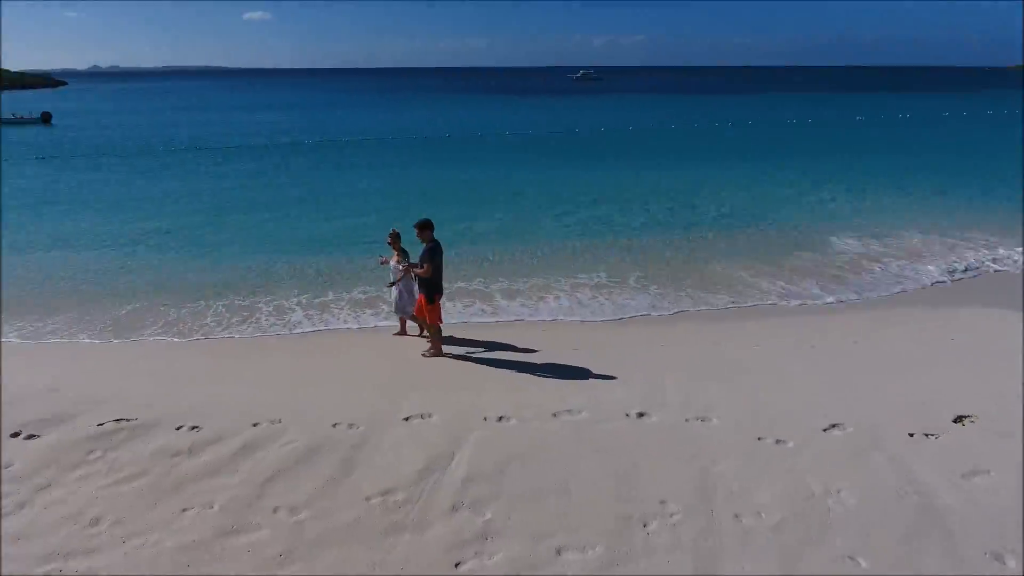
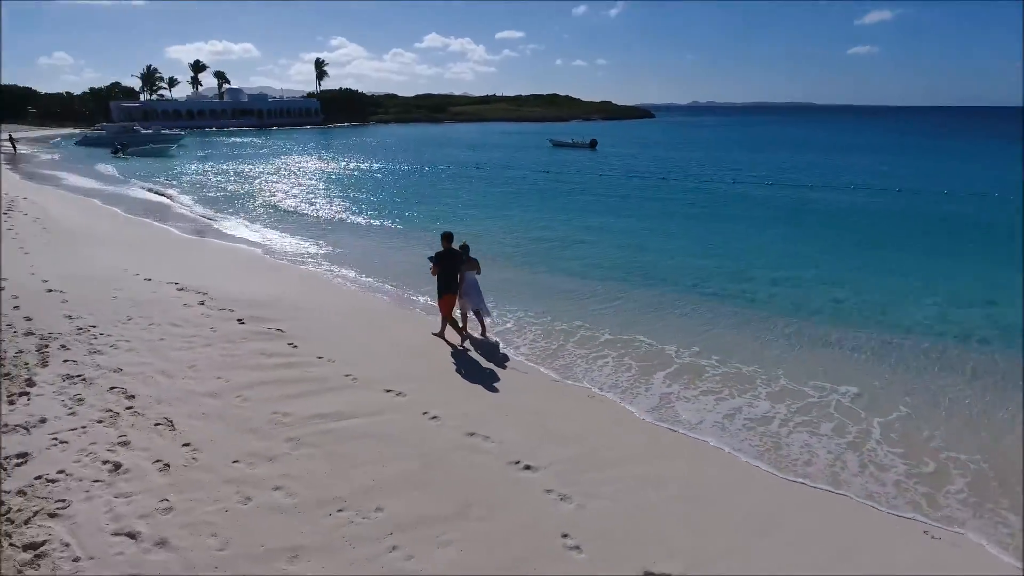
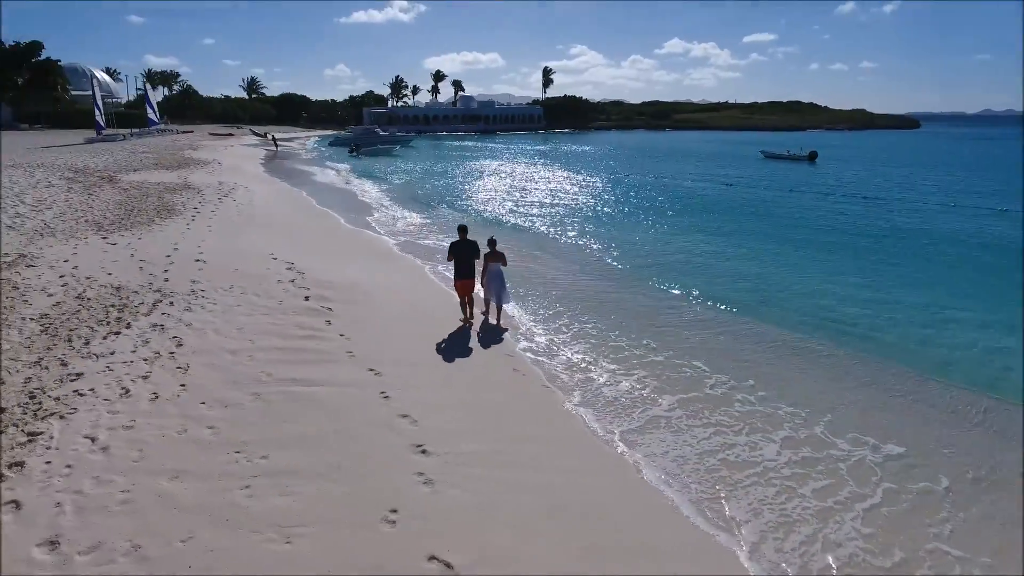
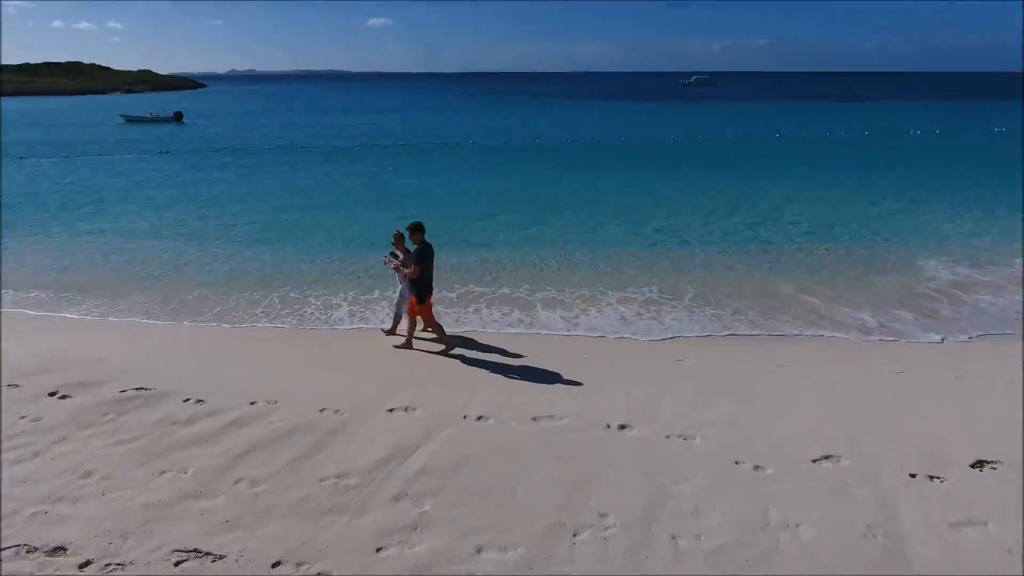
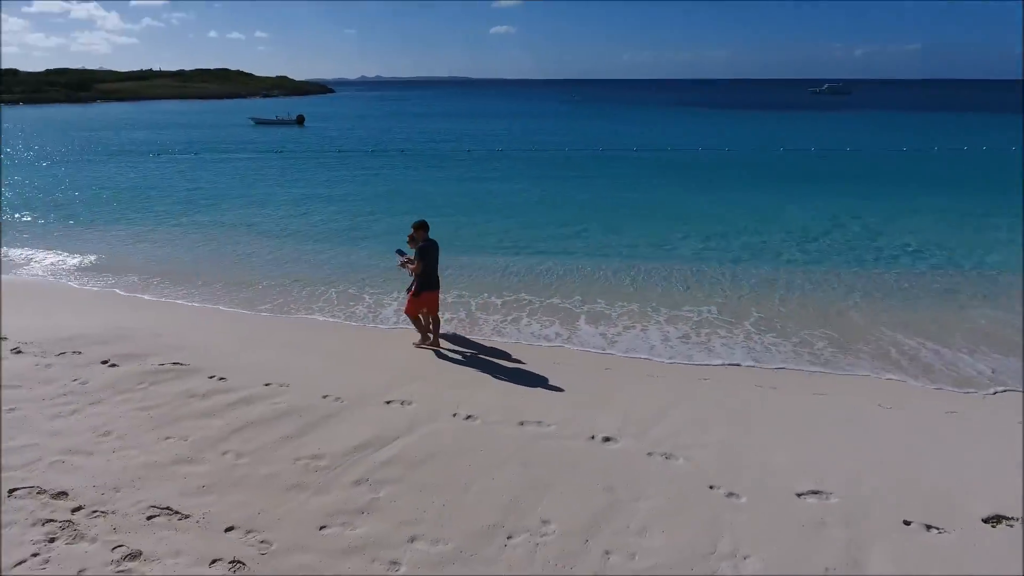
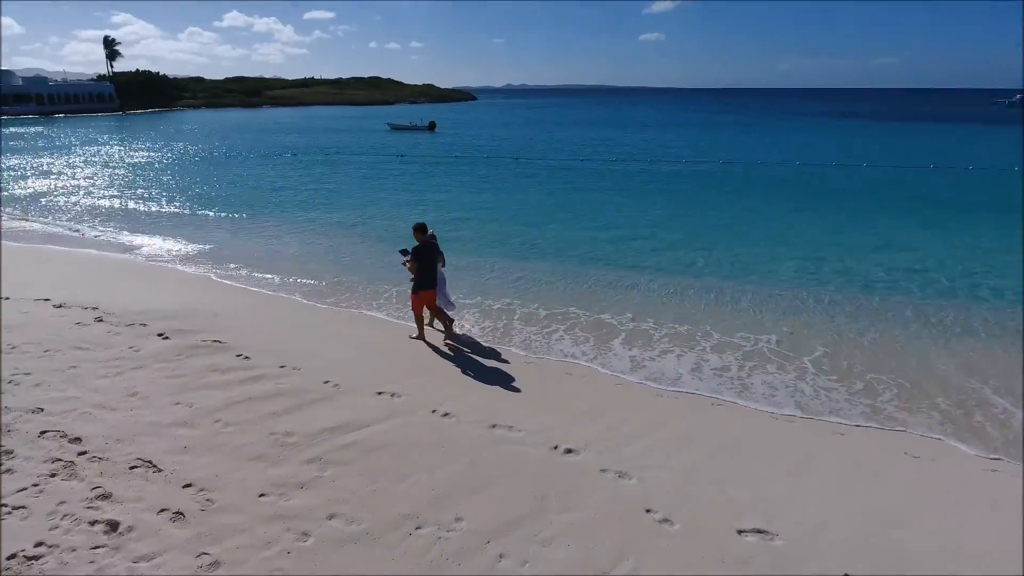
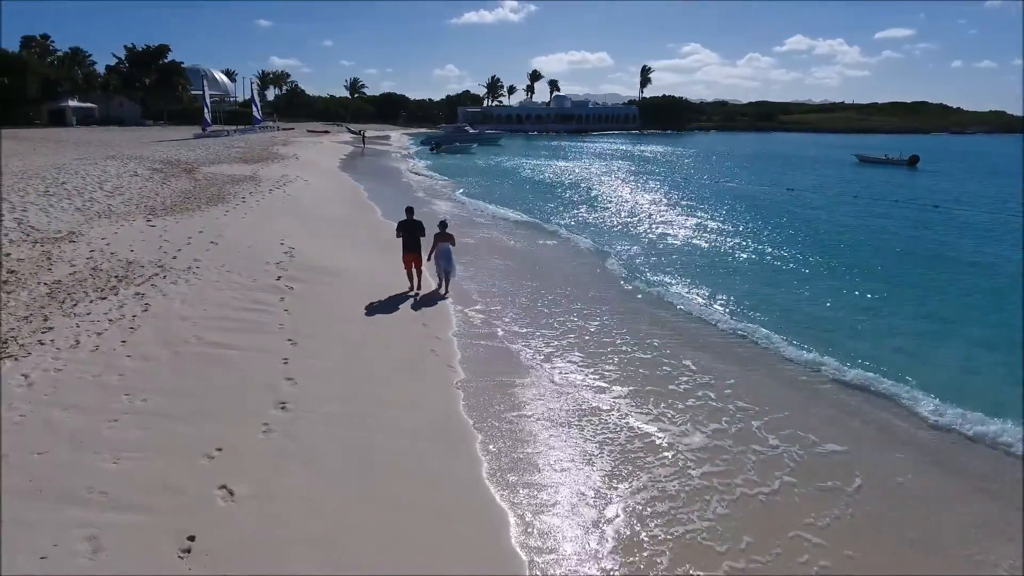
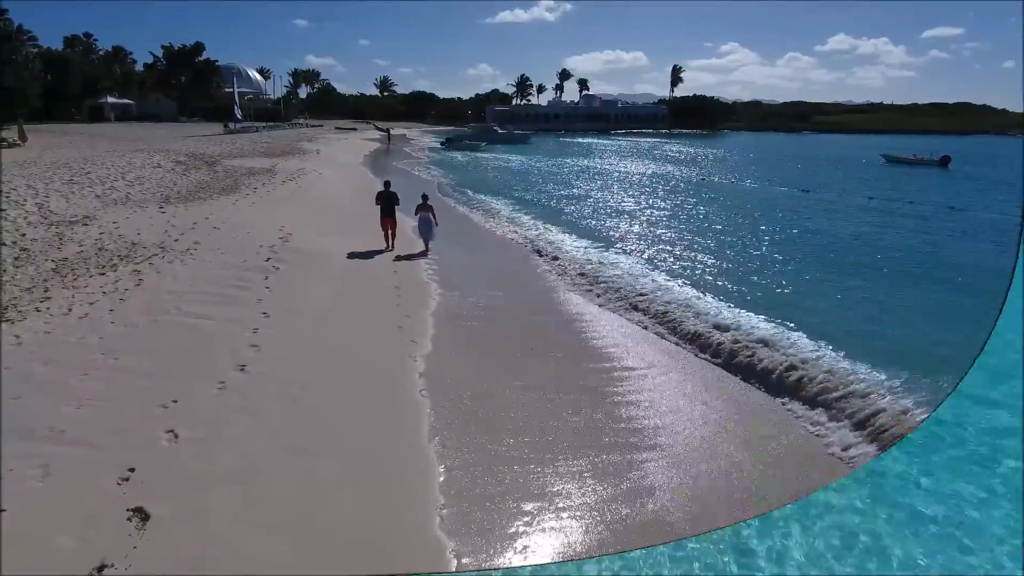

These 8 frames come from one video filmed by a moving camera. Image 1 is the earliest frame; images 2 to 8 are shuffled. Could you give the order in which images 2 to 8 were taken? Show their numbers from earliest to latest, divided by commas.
4, 5, 6, 2, 3, 7, 8
